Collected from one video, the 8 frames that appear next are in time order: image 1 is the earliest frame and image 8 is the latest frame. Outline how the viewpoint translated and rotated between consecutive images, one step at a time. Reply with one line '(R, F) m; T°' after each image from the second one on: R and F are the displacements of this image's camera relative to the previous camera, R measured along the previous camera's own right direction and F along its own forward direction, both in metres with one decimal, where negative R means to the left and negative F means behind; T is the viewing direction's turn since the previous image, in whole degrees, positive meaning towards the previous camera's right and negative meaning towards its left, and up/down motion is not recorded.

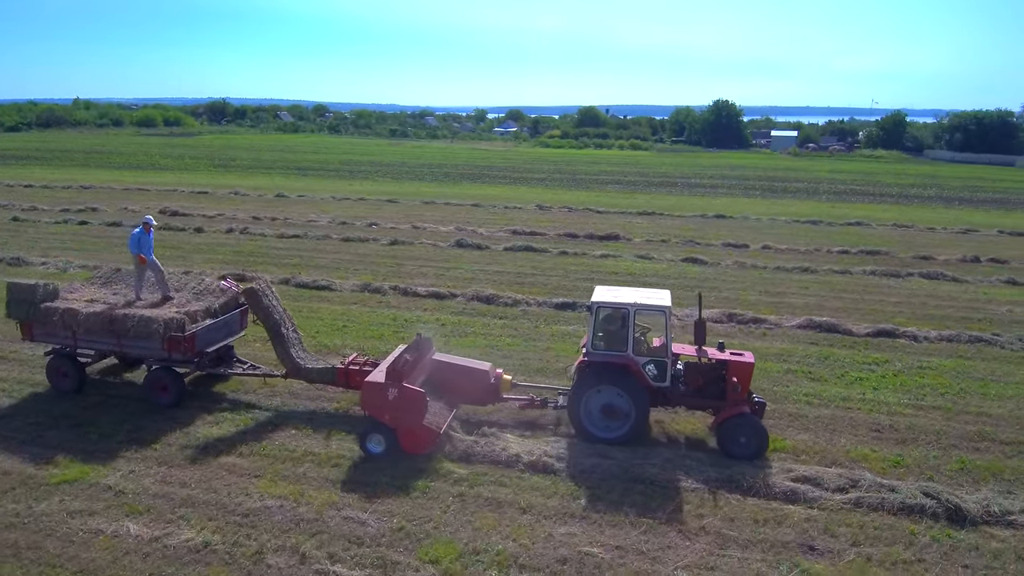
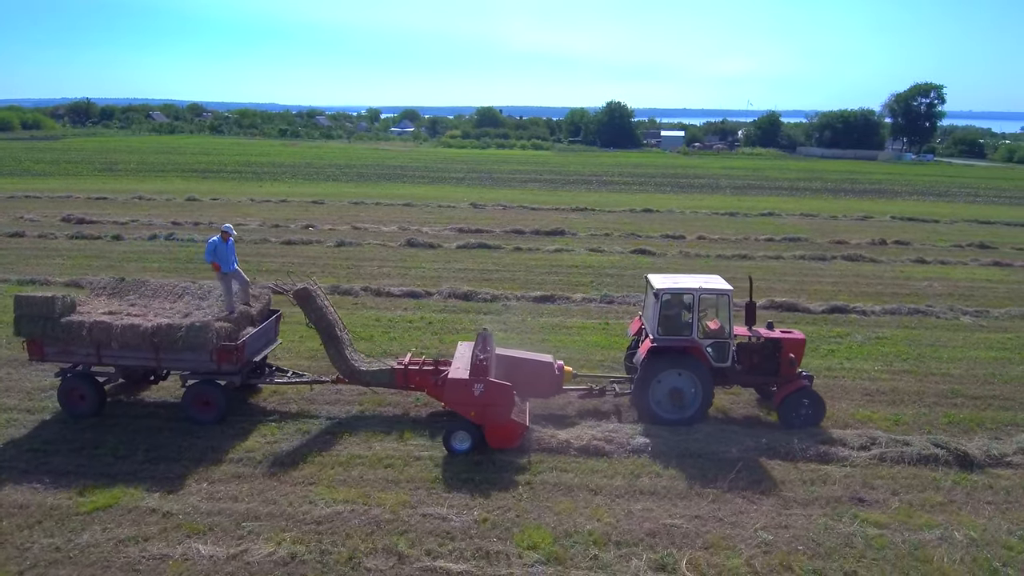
(-1.9, 0.0) m; +9°
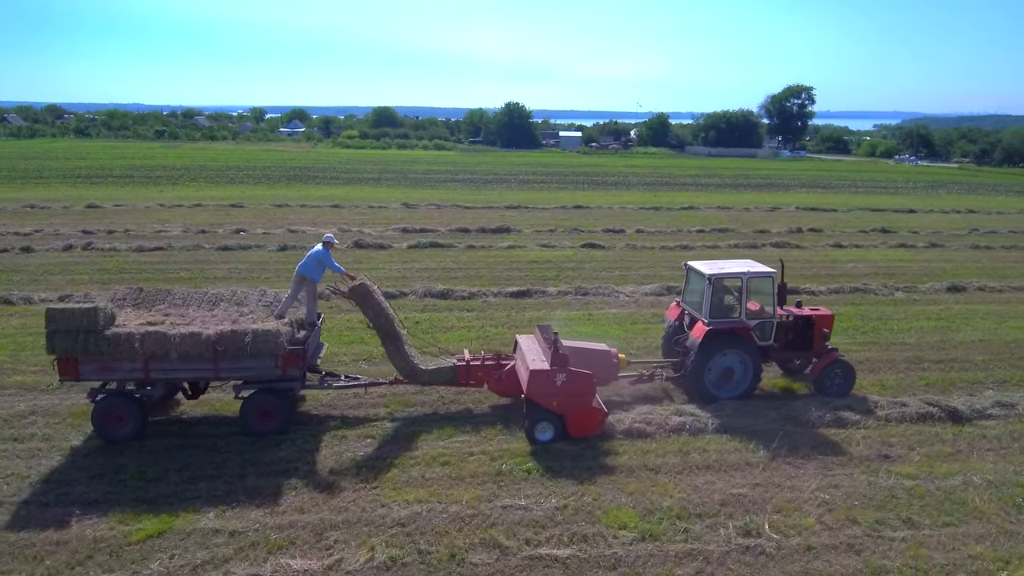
(-1.9, +0.1) m; +9°
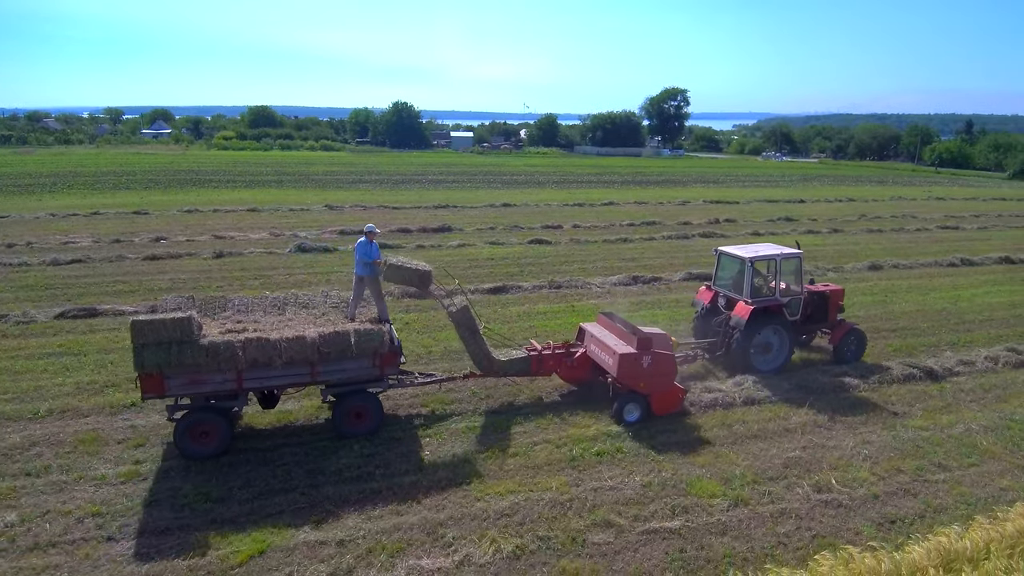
(-2.2, +0.1) m; +10°
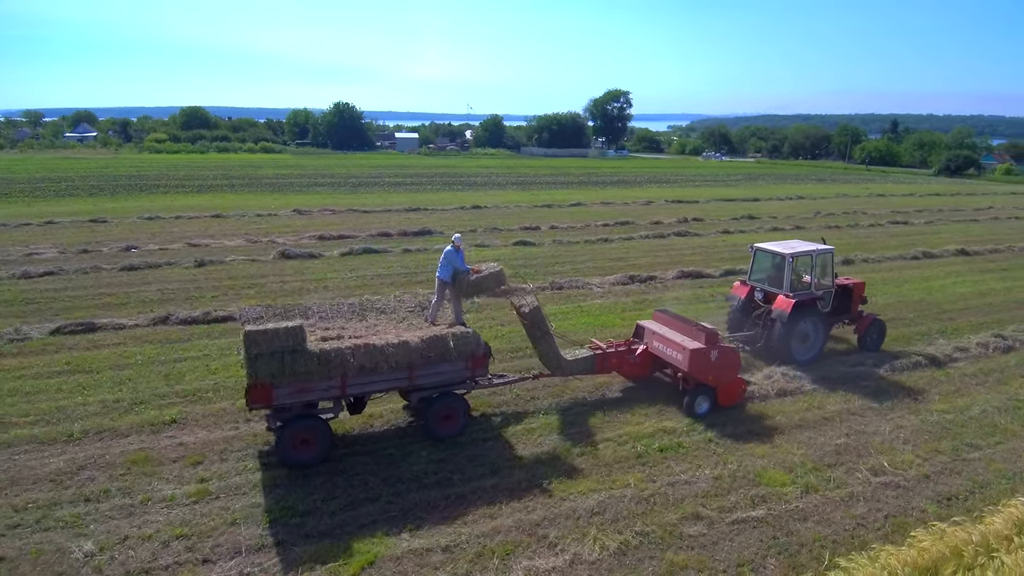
(-1.6, -0.1) m; +5°
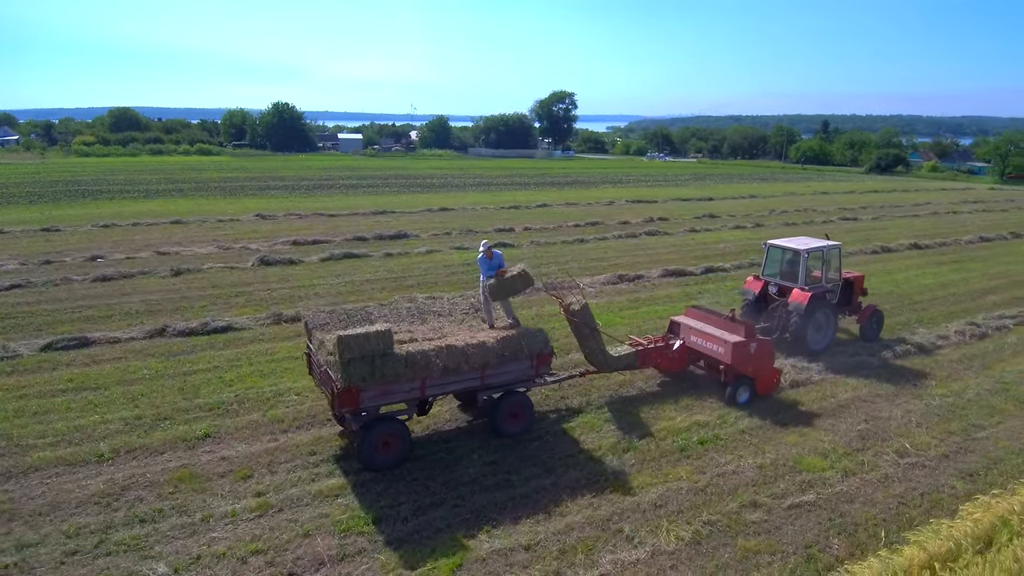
(-1.3, -0.1) m; +5°
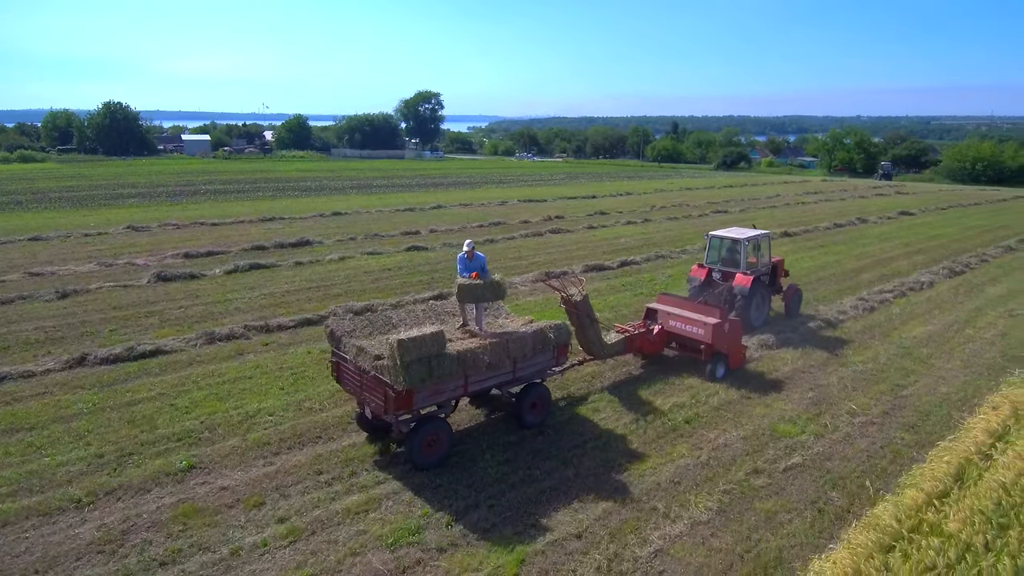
(-1.8, 0.0) m; +12°
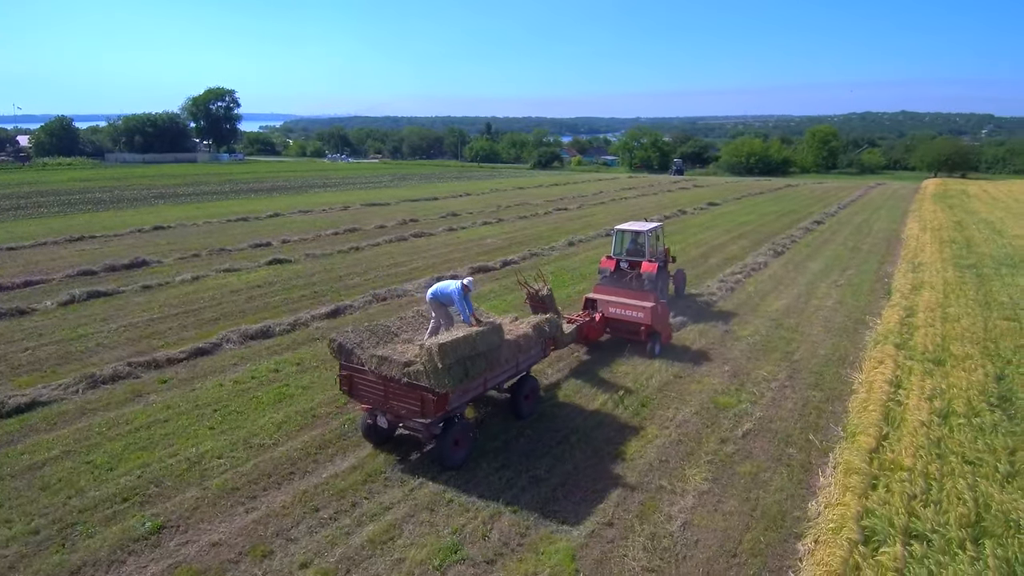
(-2.2, +0.2) m; +16°
